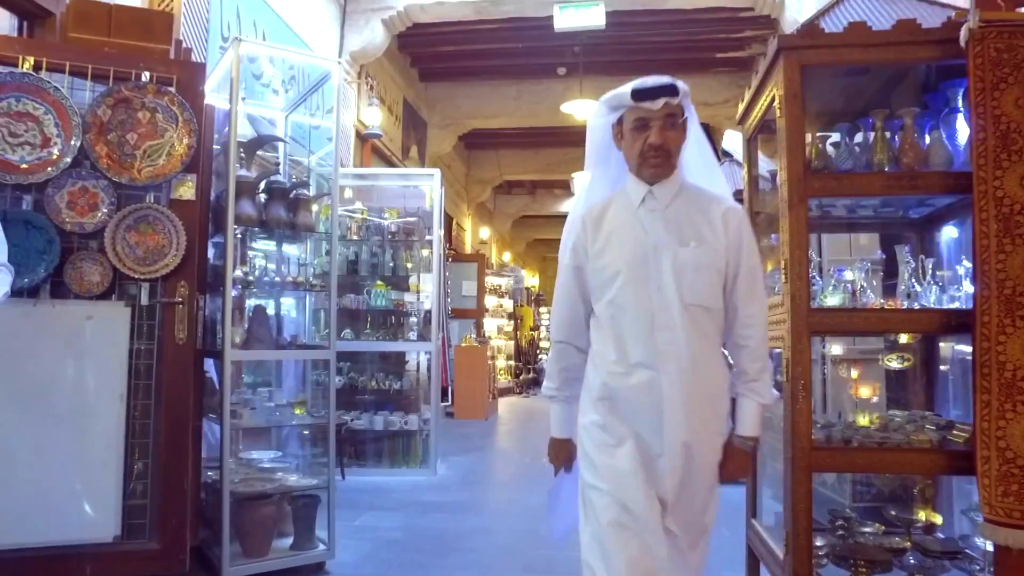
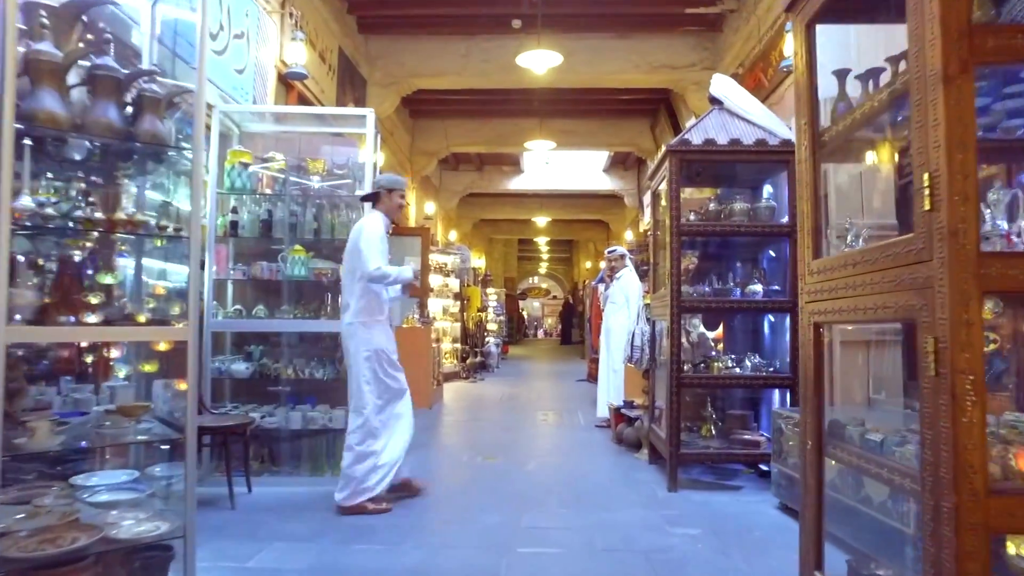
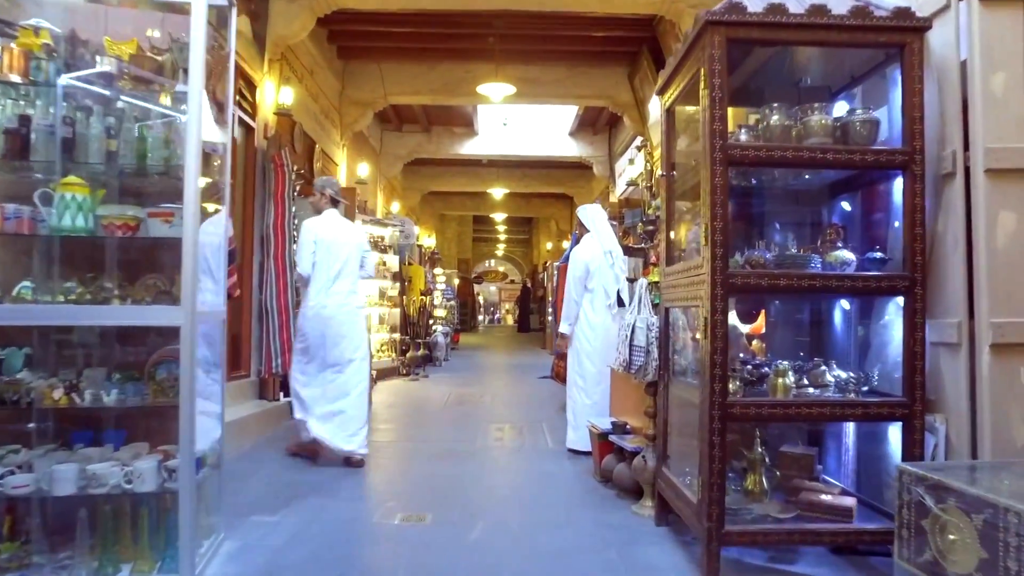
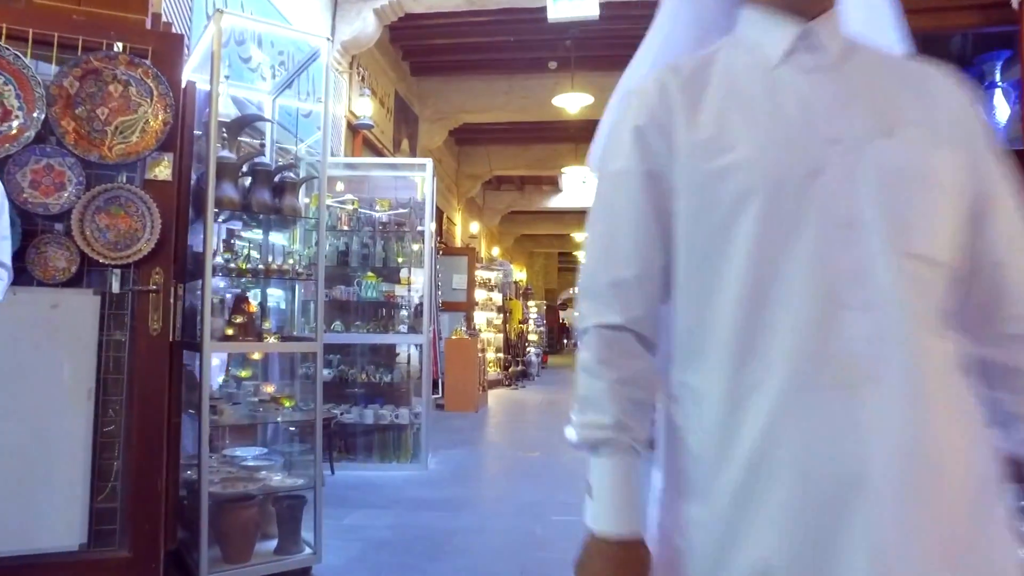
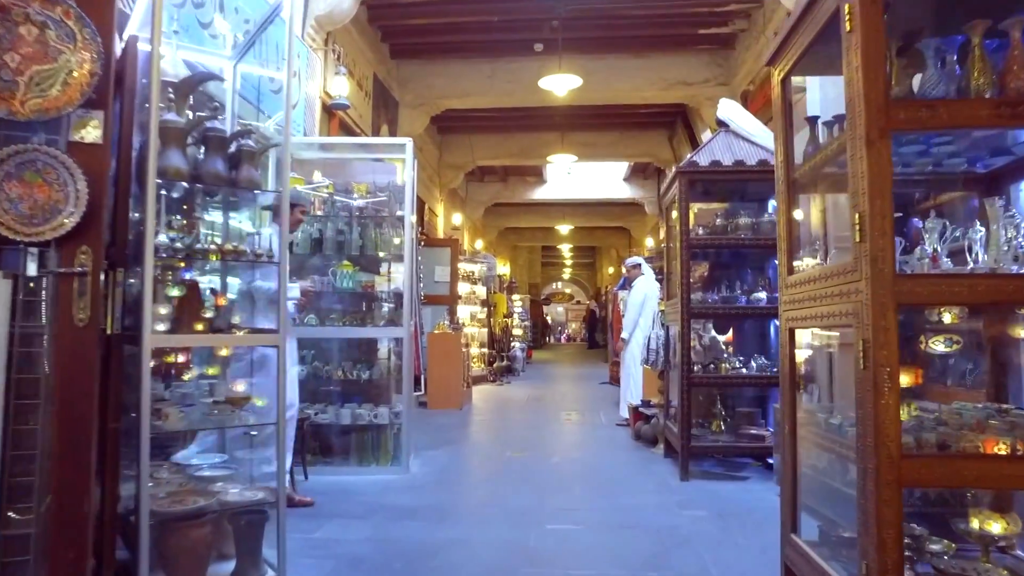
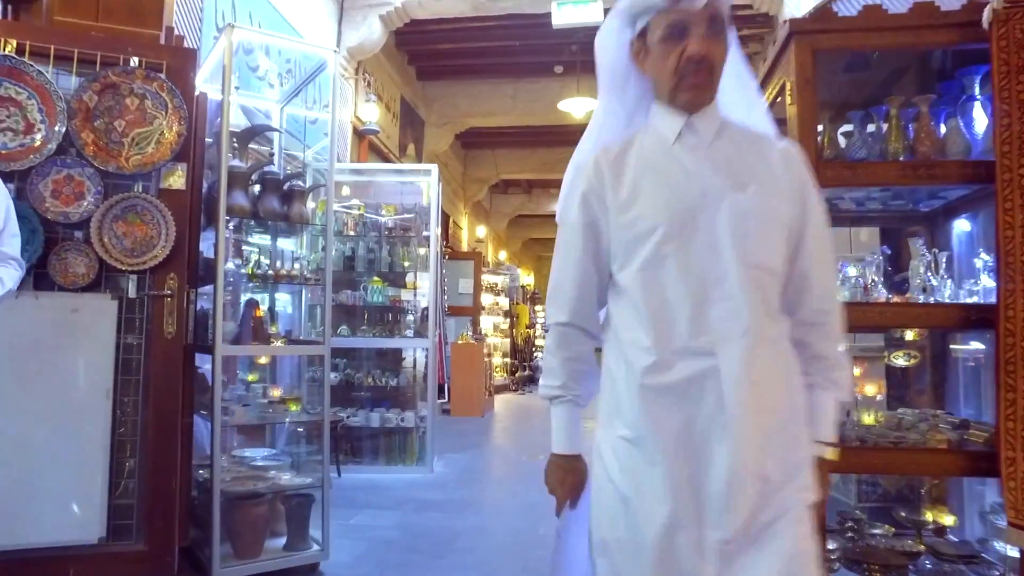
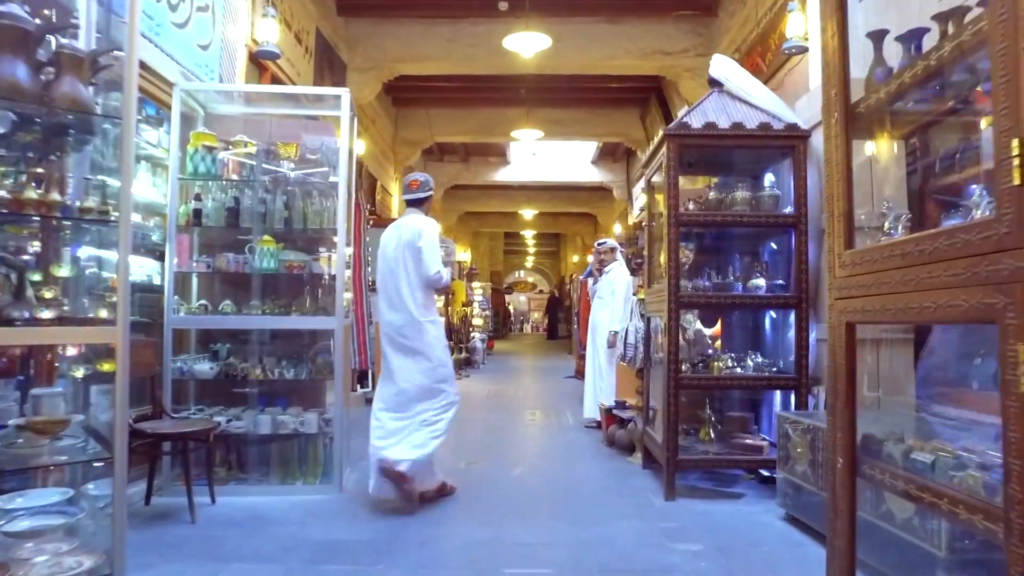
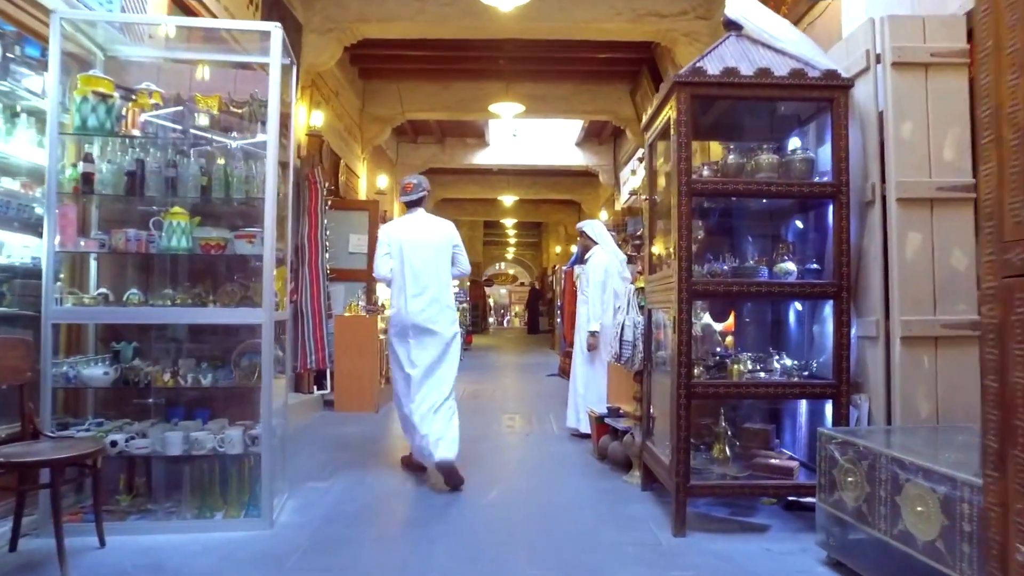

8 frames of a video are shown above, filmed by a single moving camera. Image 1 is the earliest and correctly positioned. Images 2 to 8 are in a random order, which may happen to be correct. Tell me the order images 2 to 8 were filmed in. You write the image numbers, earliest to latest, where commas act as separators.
6, 4, 5, 2, 7, 8, 3
